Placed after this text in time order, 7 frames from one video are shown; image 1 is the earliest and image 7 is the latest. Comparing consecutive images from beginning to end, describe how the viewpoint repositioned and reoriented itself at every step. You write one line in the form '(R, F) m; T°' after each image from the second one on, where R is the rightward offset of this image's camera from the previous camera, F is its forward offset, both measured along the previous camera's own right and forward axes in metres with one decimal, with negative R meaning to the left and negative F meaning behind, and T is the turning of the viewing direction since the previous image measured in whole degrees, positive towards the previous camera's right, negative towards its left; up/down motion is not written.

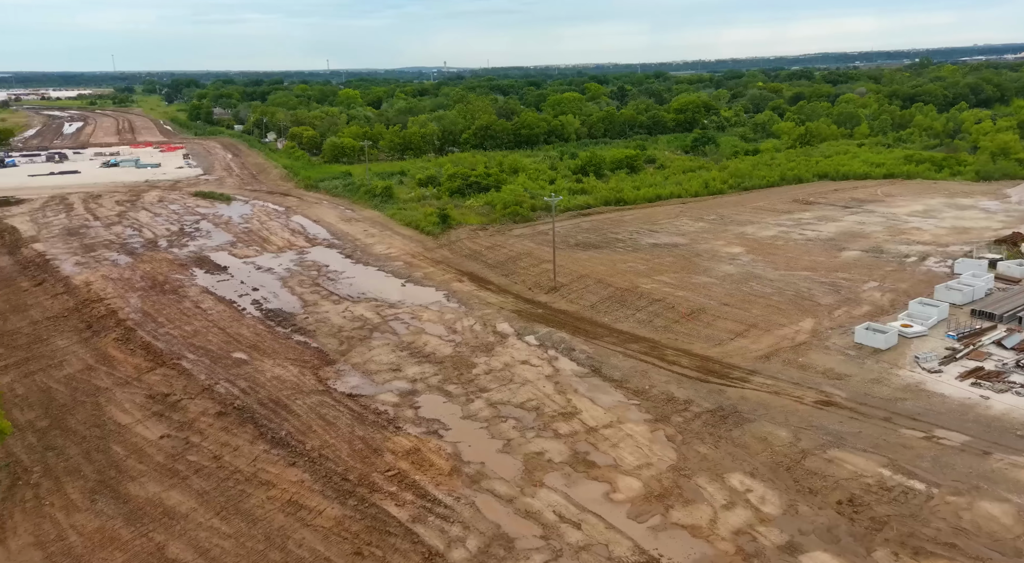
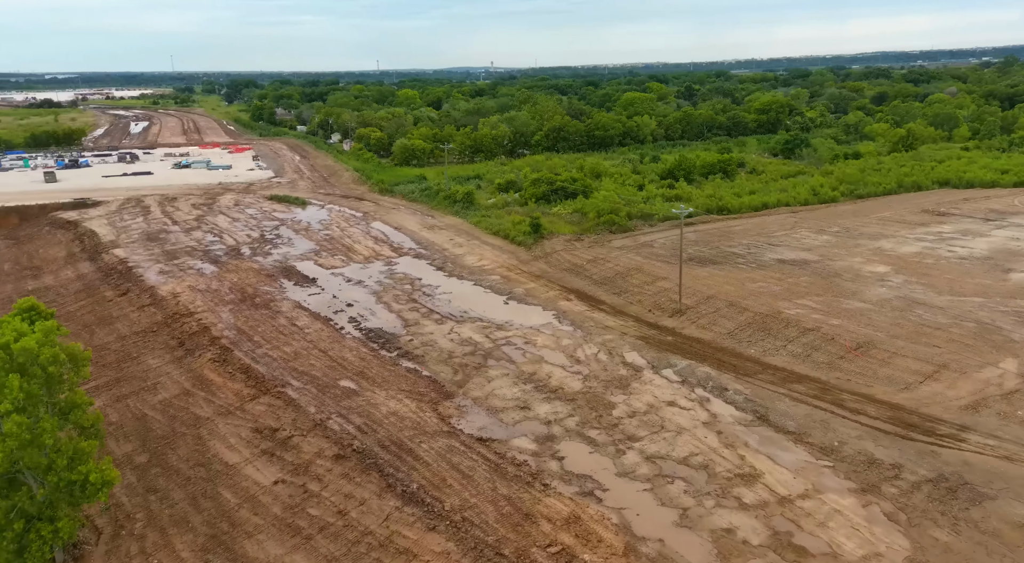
(-1.6, +1.6) m; -4°
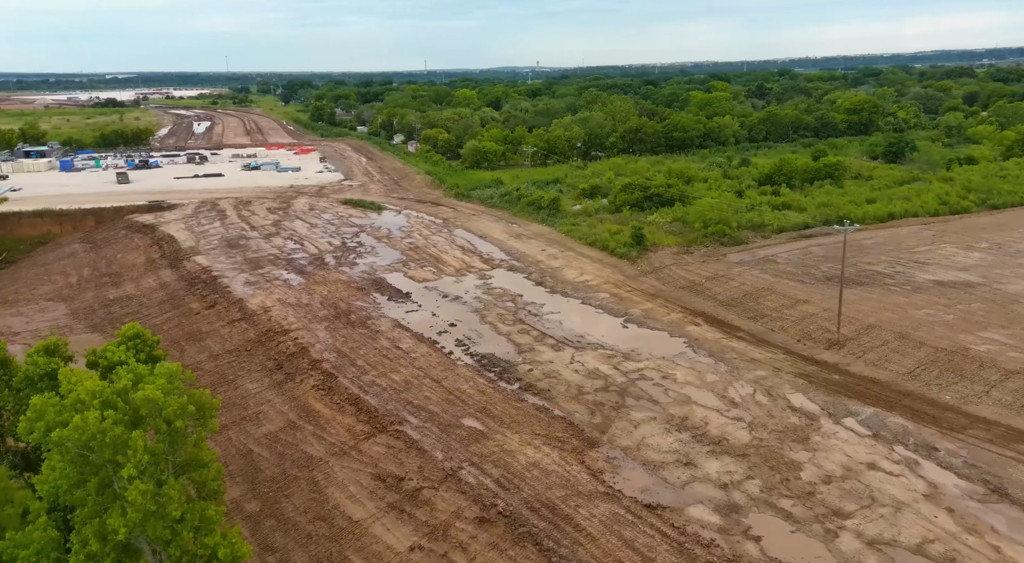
(-1.7, +1.7) m; -4°
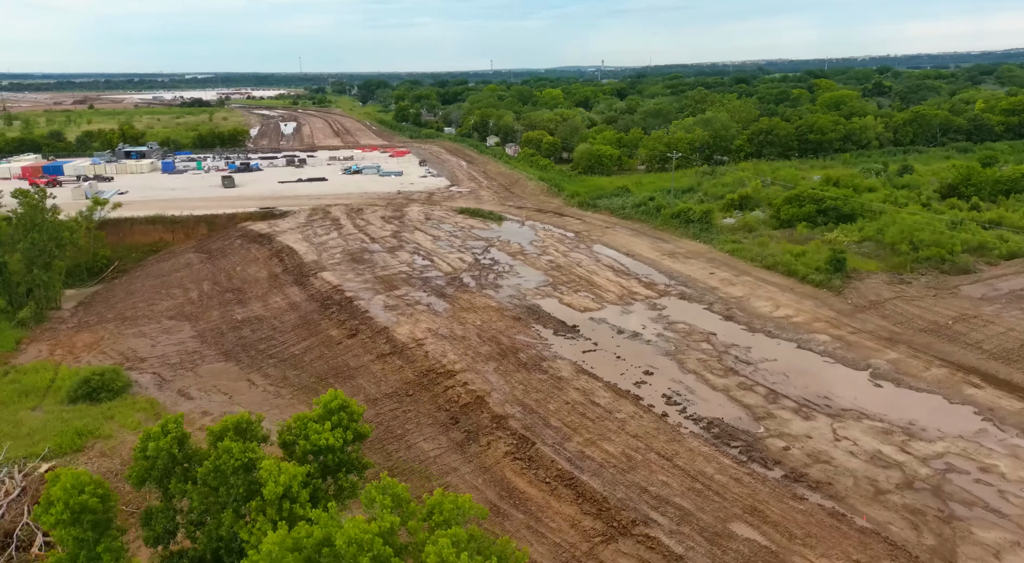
(-2.9, +3.0) m; -5°
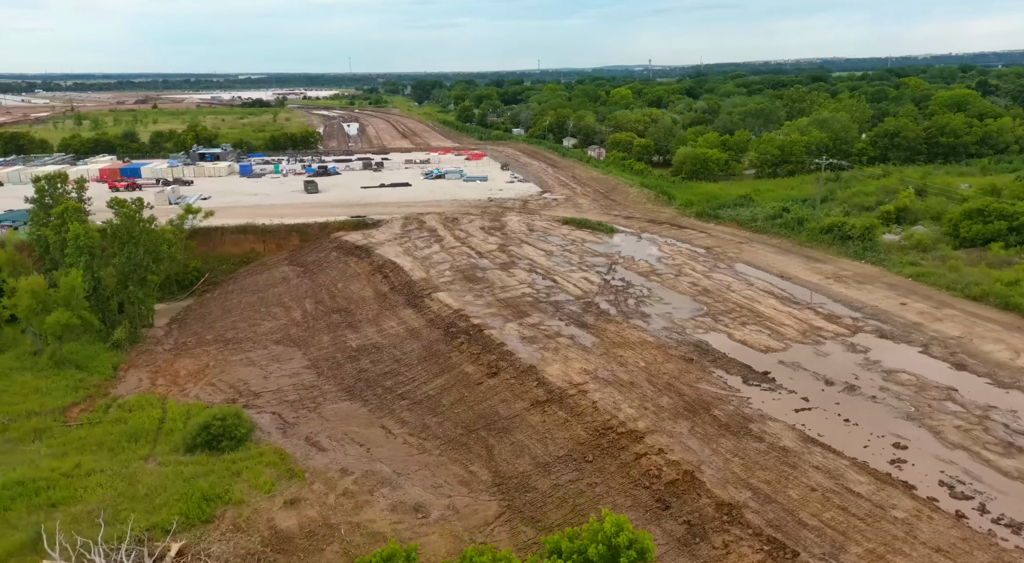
(-2.8, +2.9) m; -4°
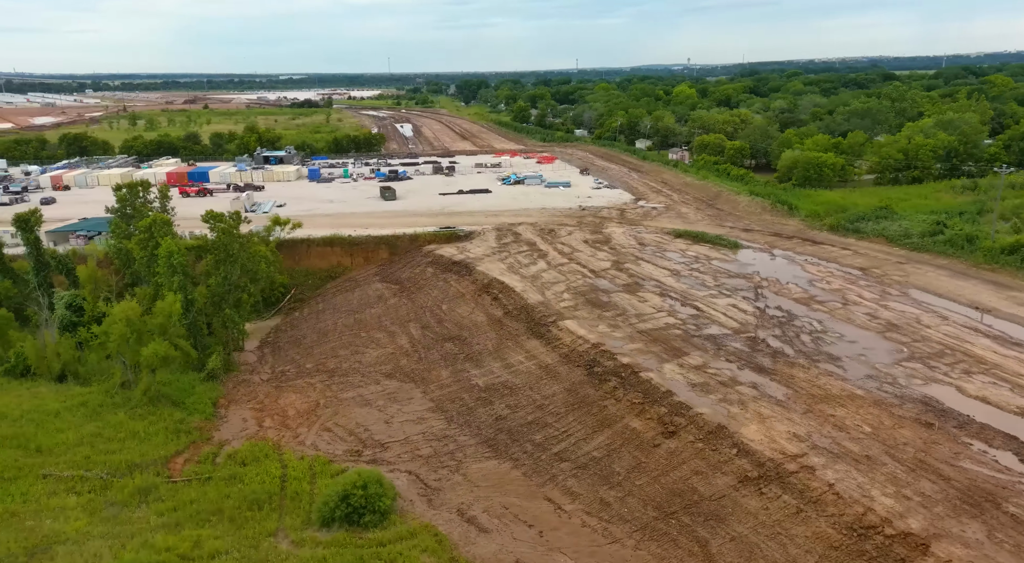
(-3.0, +3.1) m; -3°
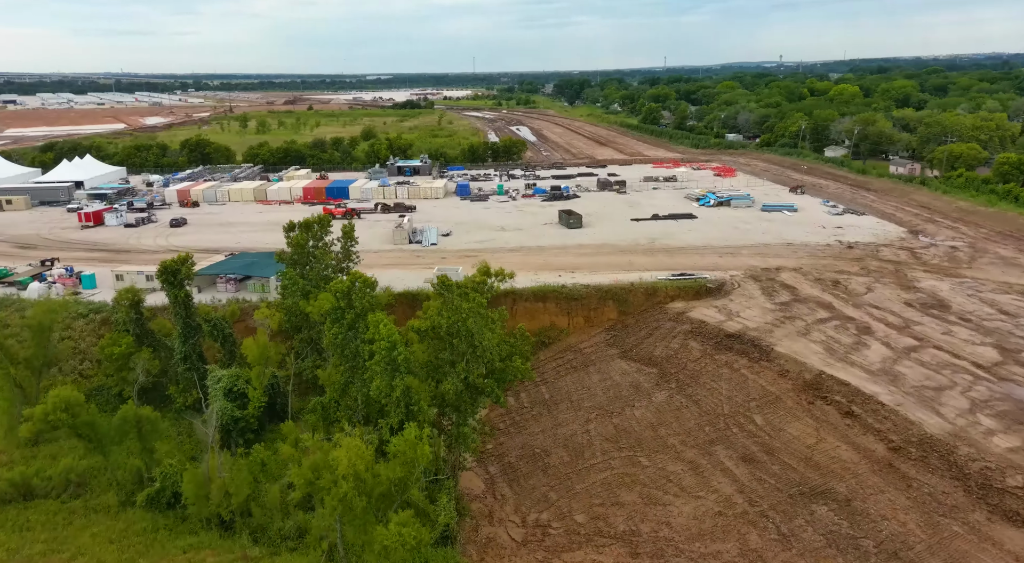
(-6.7, +9.3) m; -7°
